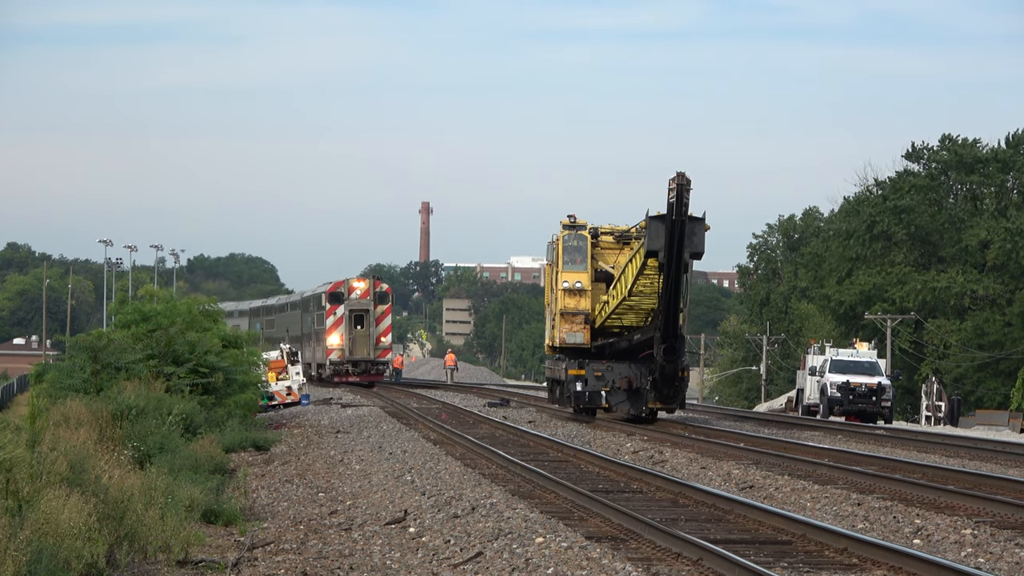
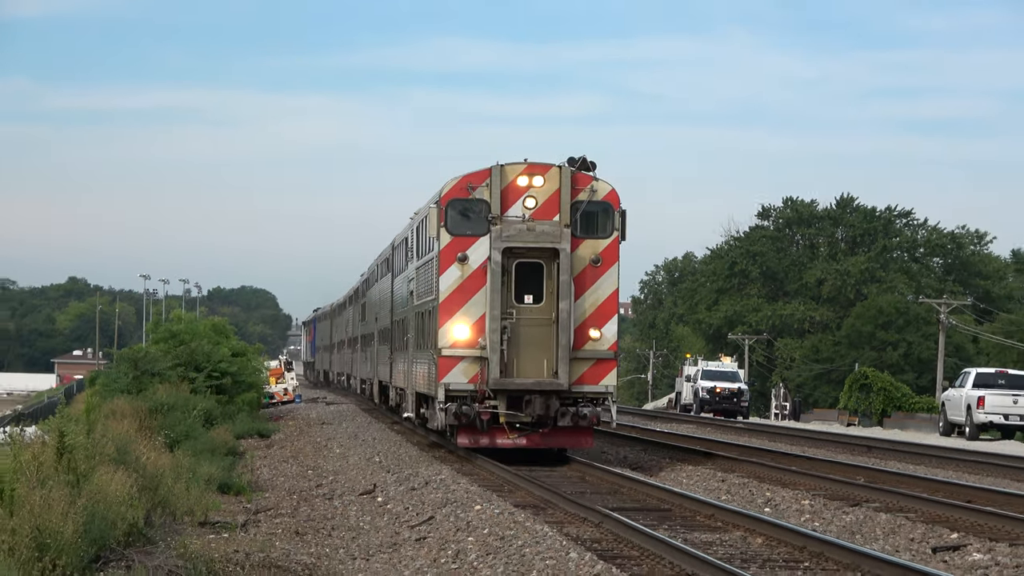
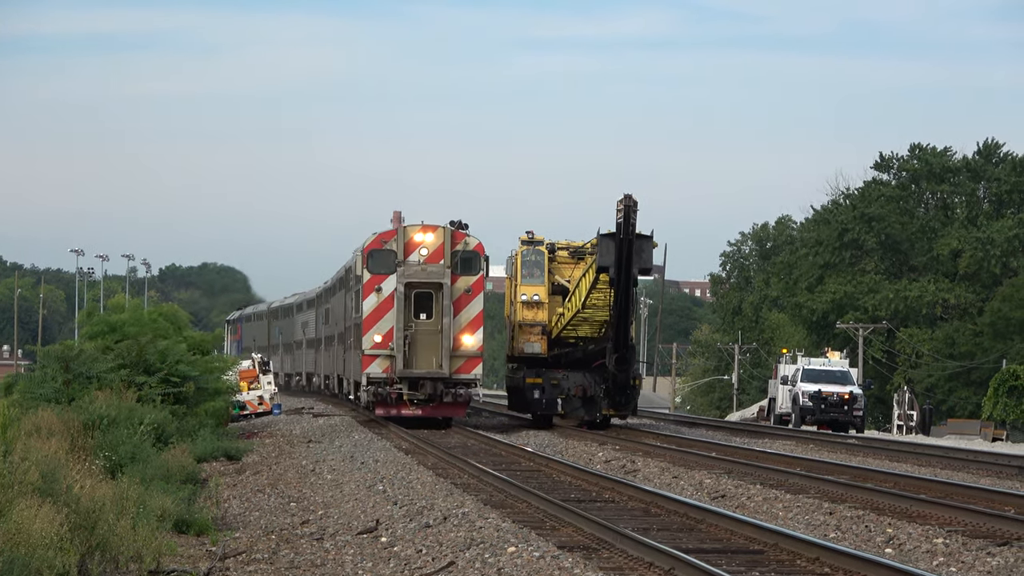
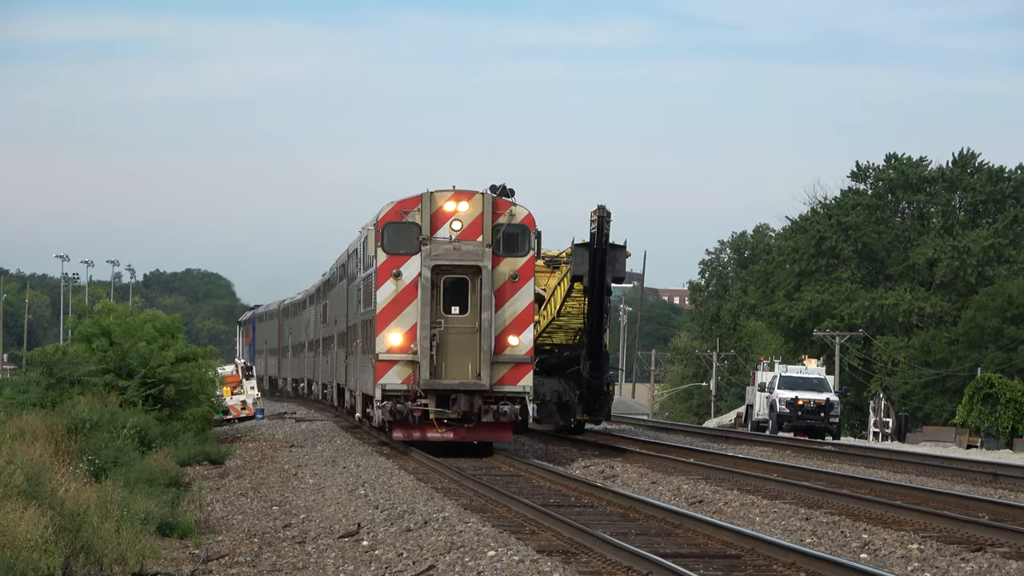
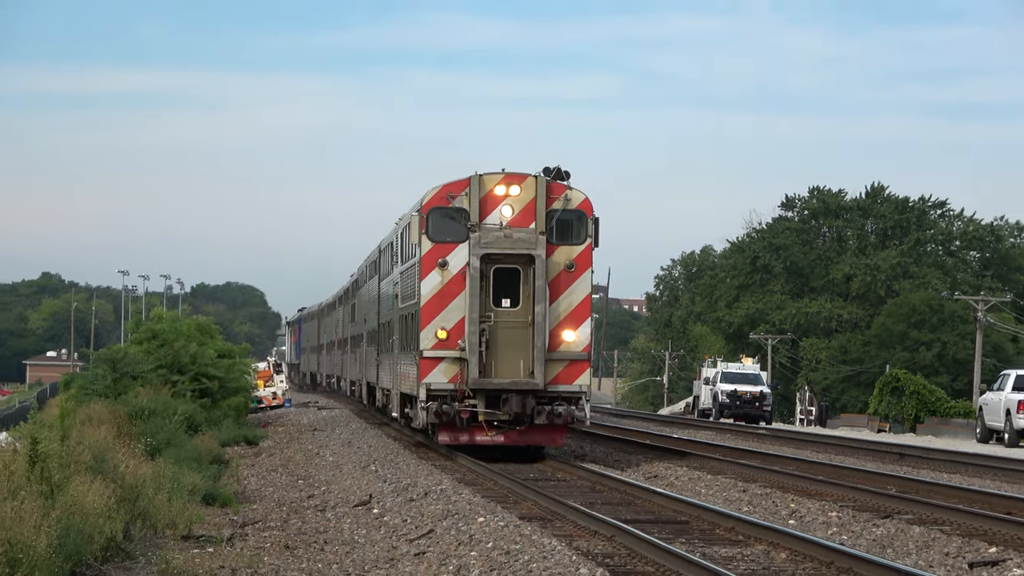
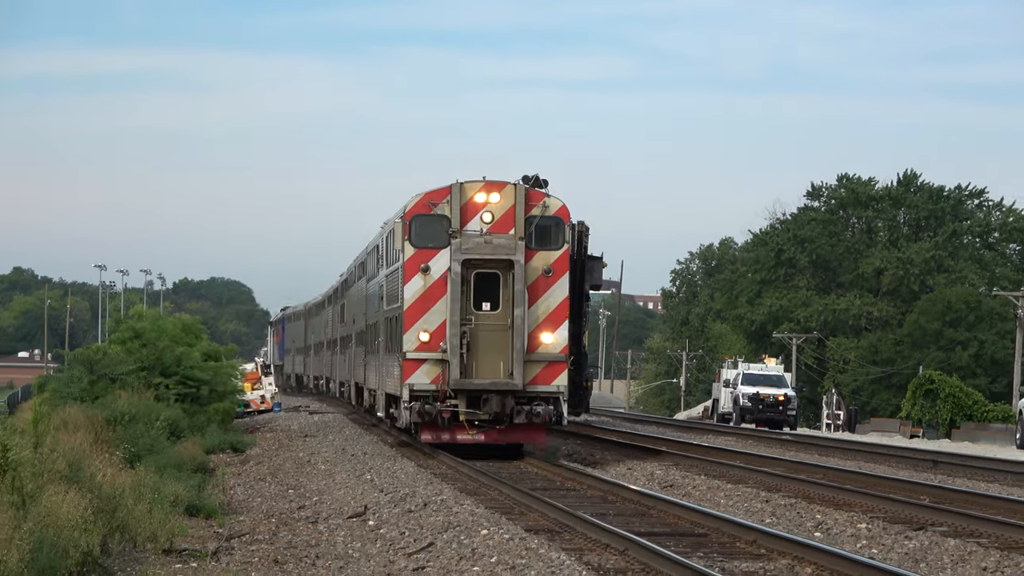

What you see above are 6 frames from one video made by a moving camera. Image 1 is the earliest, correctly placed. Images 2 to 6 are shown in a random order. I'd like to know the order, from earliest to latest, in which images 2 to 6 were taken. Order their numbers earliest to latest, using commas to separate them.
3, 4, 6, 5, 2
